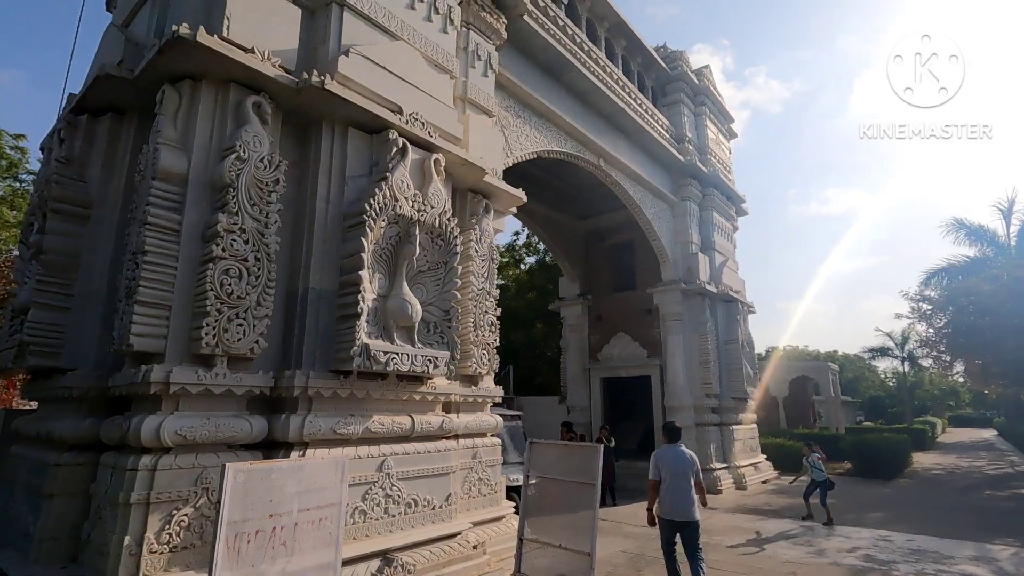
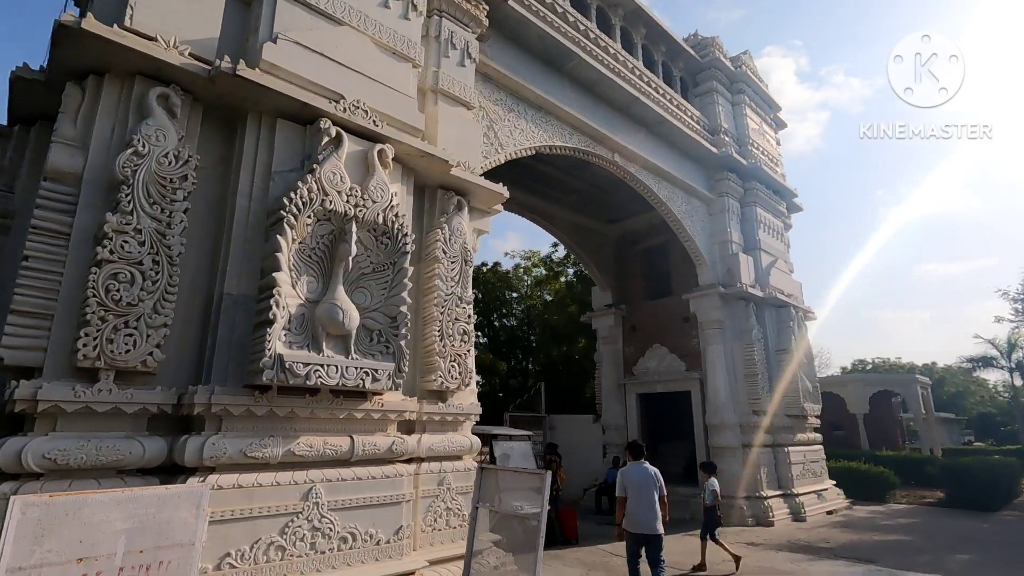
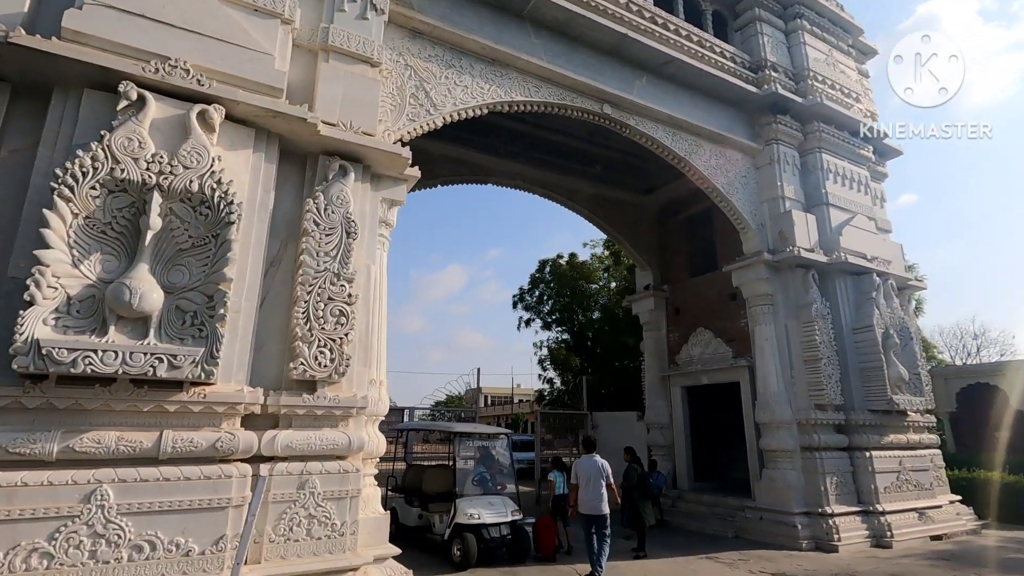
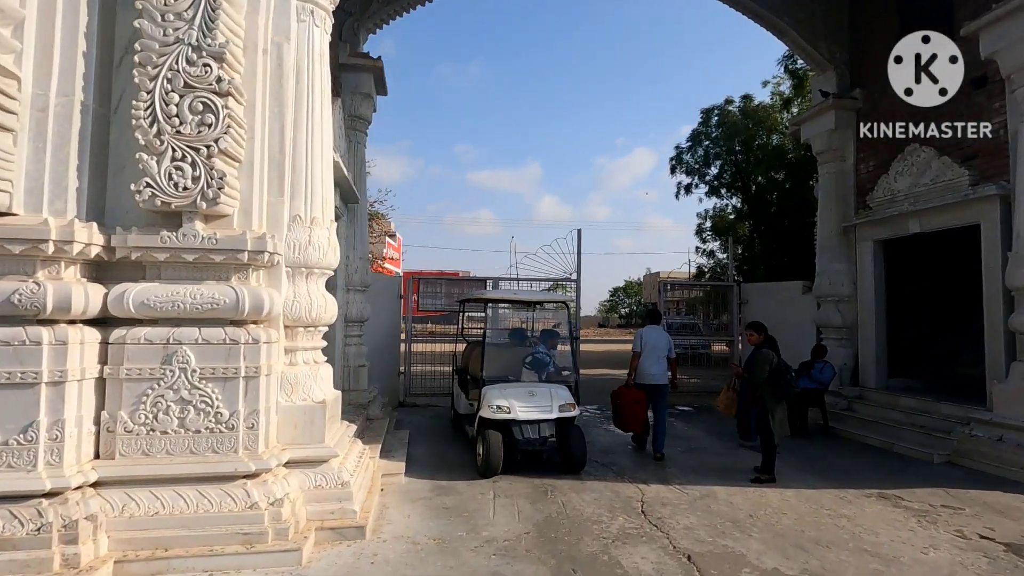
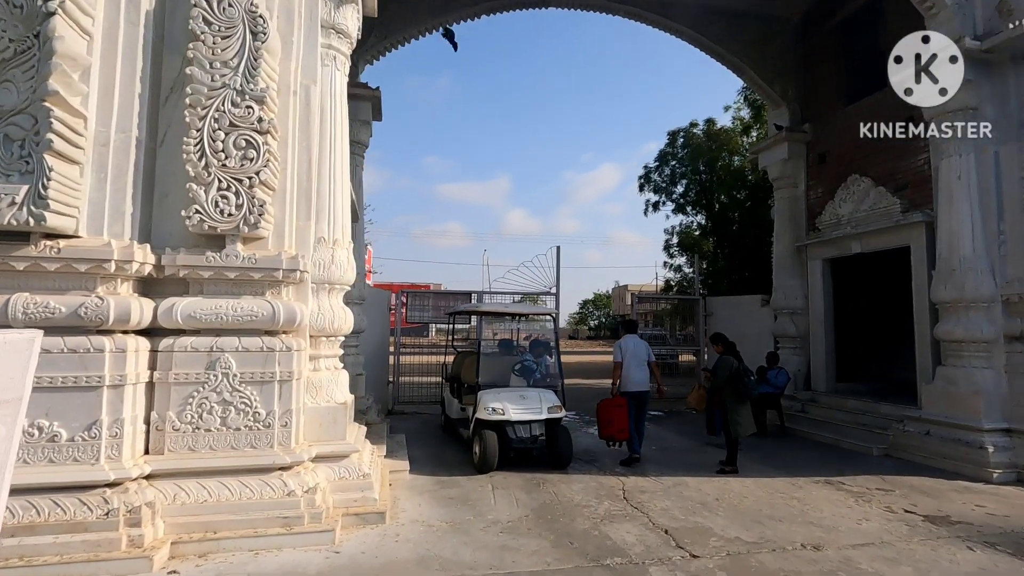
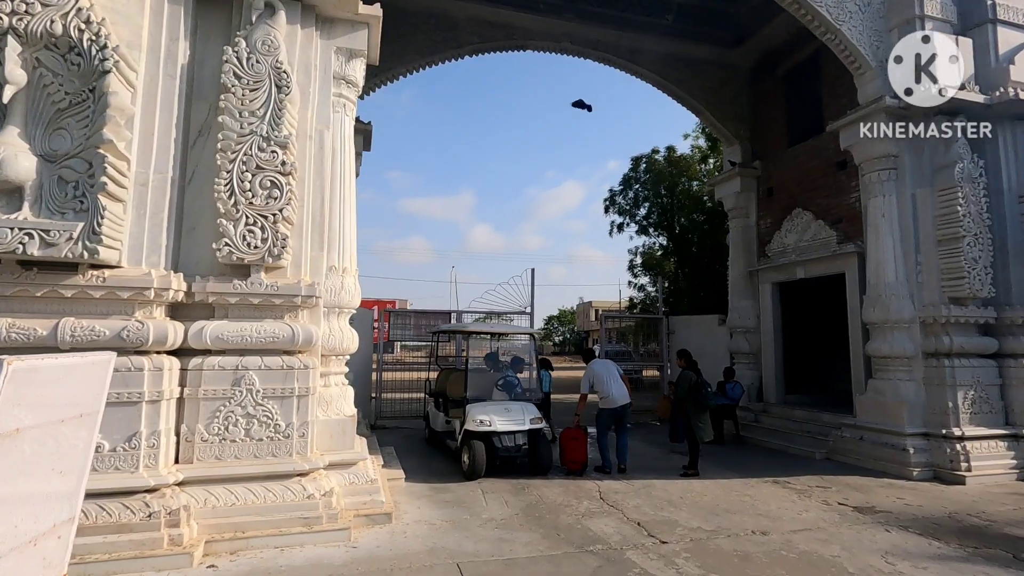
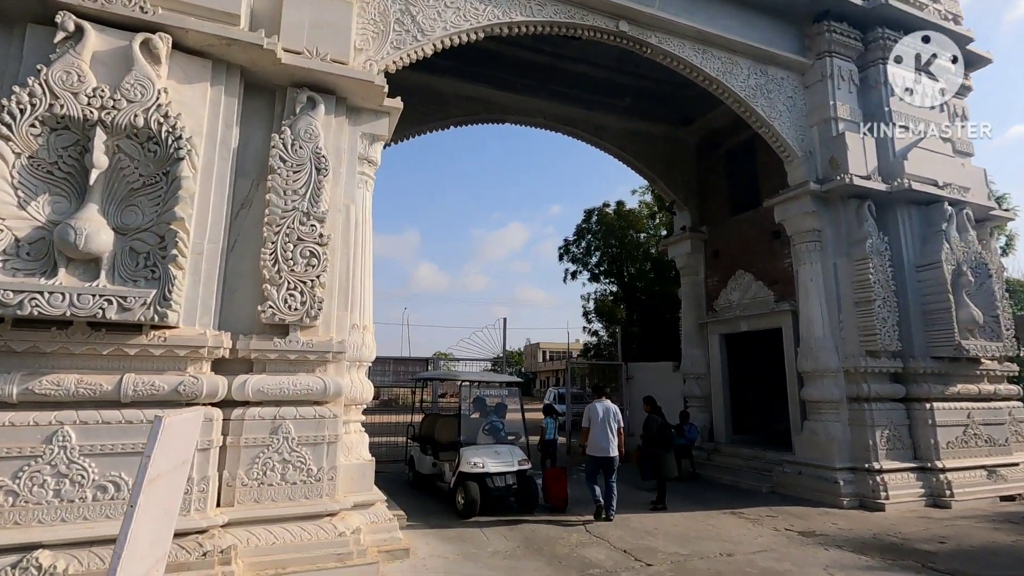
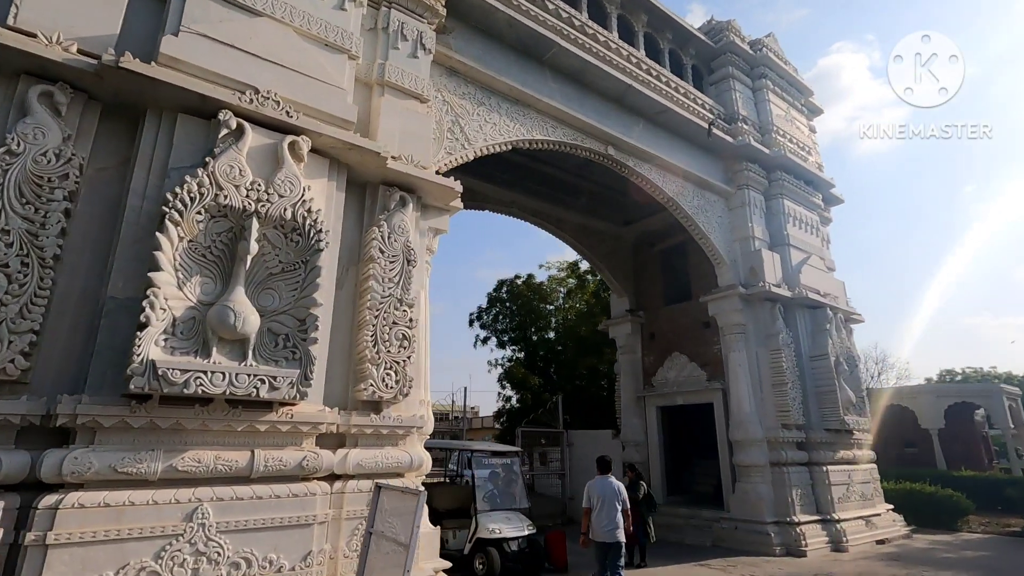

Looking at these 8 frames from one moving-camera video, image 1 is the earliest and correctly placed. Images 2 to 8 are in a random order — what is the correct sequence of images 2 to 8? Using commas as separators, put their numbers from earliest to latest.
2, 8, 3, 7, 6, 5, 4
